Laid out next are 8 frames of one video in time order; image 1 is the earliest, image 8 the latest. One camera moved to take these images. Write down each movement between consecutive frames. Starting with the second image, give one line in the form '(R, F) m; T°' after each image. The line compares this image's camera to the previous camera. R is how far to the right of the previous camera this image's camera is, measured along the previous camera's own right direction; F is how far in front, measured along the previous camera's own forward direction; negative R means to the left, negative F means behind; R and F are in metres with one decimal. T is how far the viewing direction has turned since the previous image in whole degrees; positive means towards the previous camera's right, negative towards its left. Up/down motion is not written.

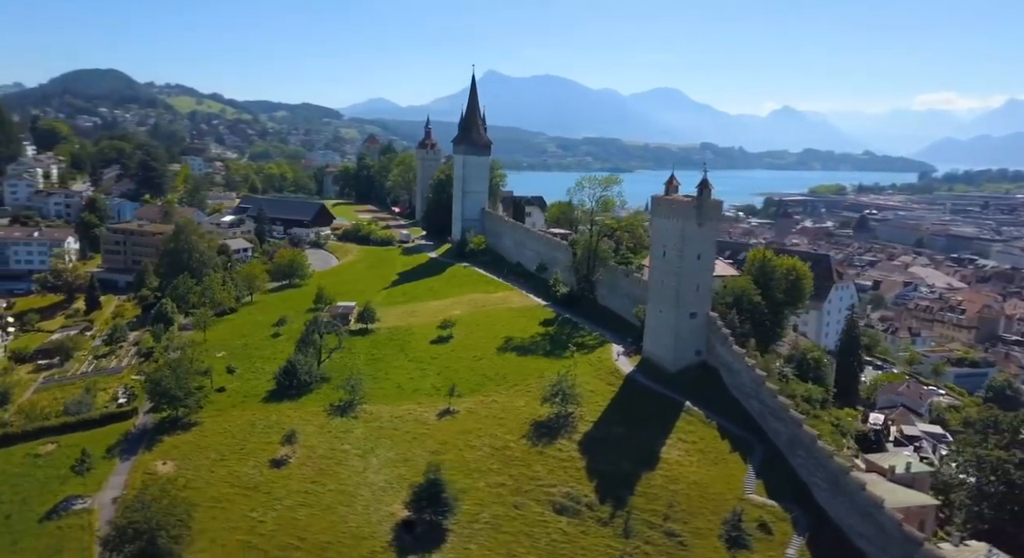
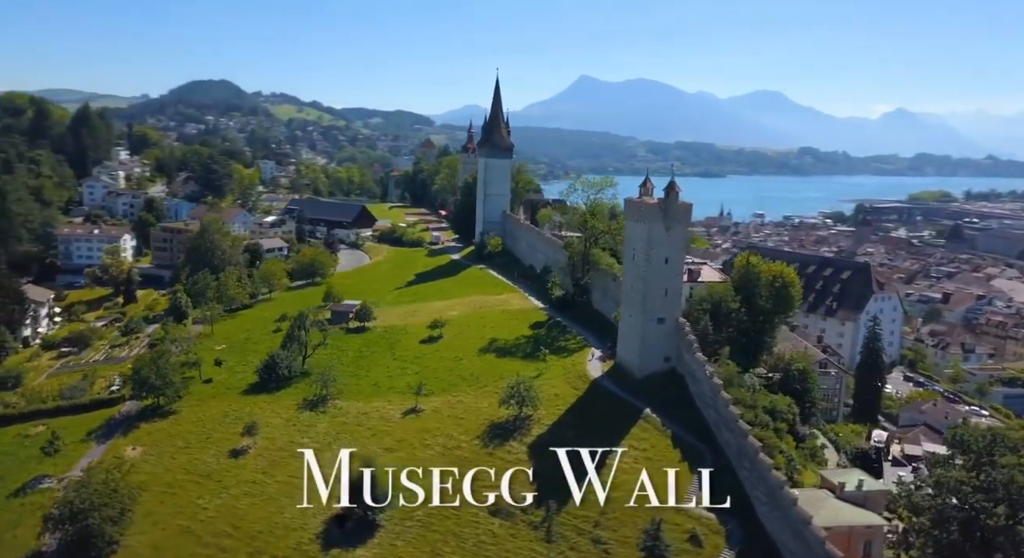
(+4.3, +0.4) m; -6°
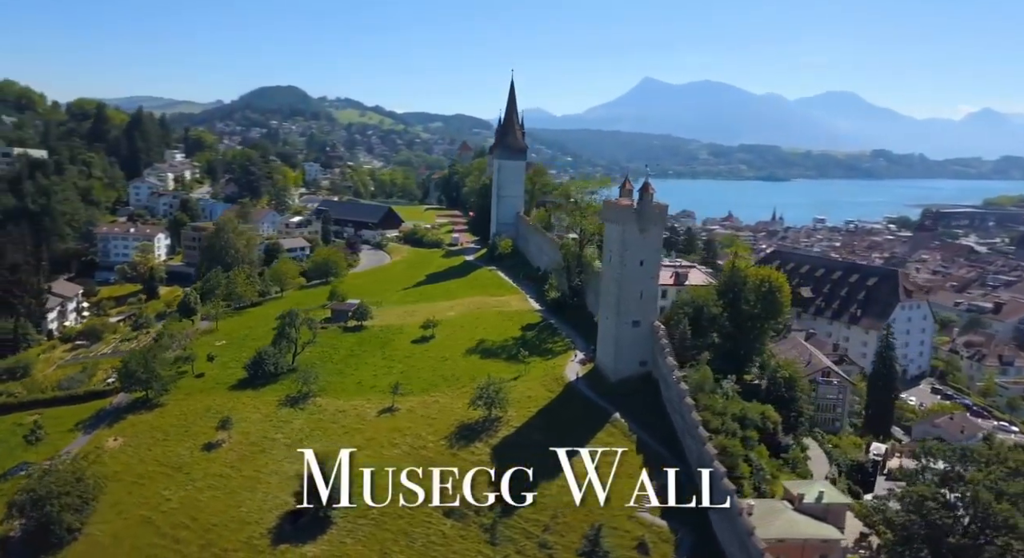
(+2.9, +0.4) m; -4°
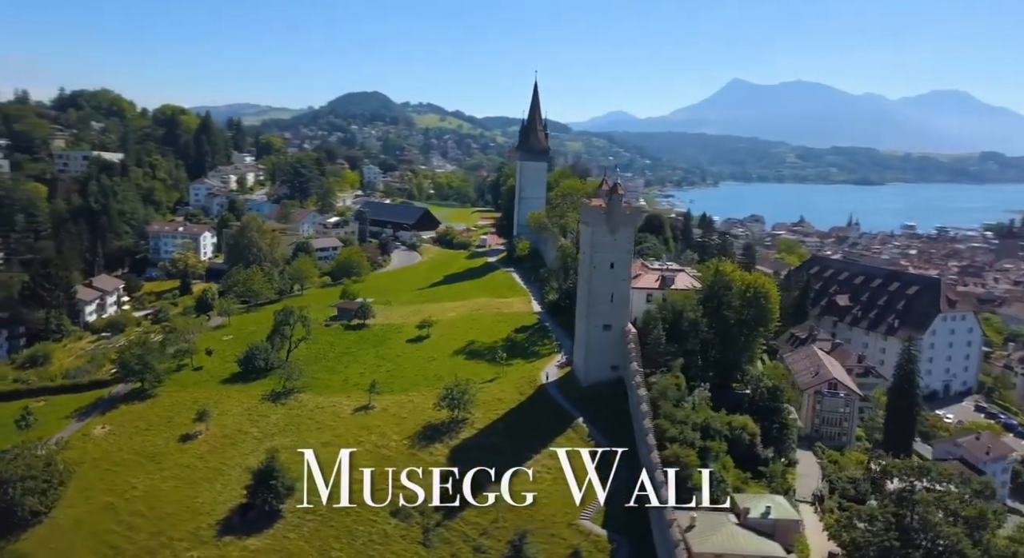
(+3.6, +0.6) m; -5°
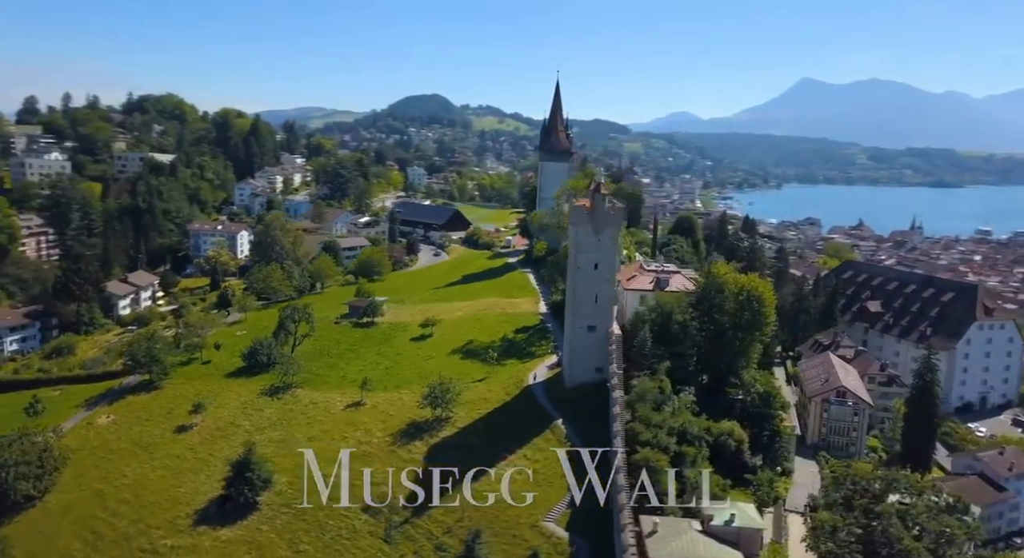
(+2.4, +0.2) m; -4°
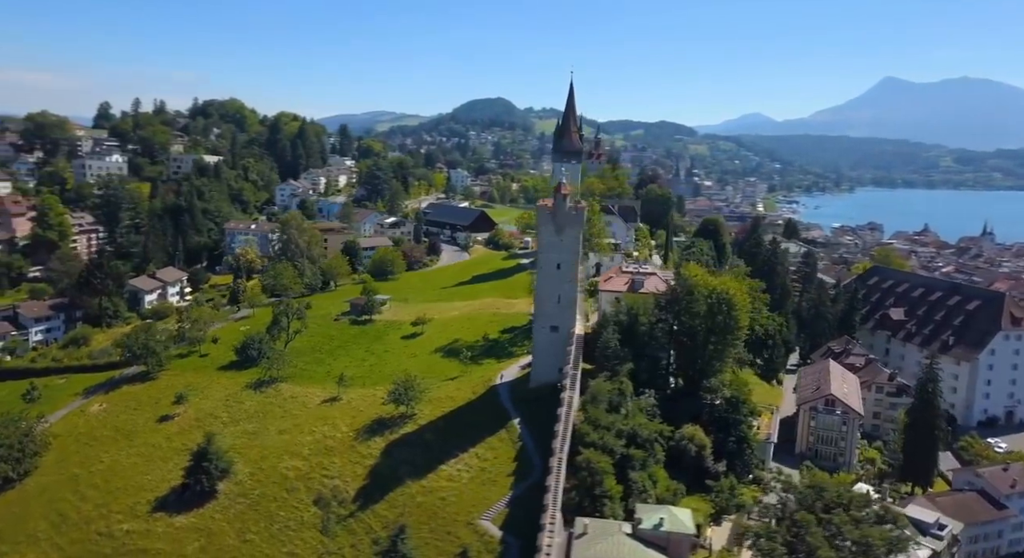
(+3.2, +0.1) m; -4°
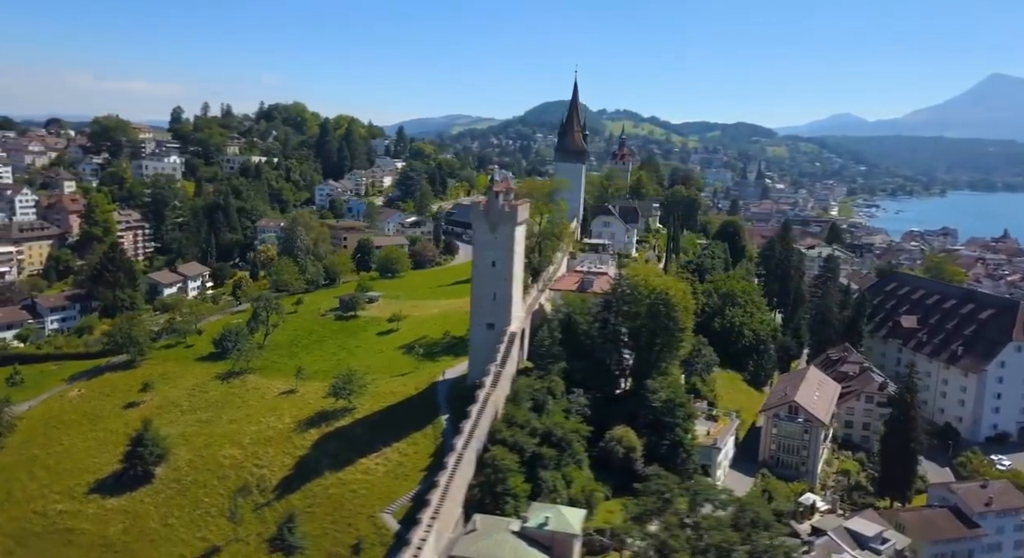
(+4.4, +0.1) m; -4°
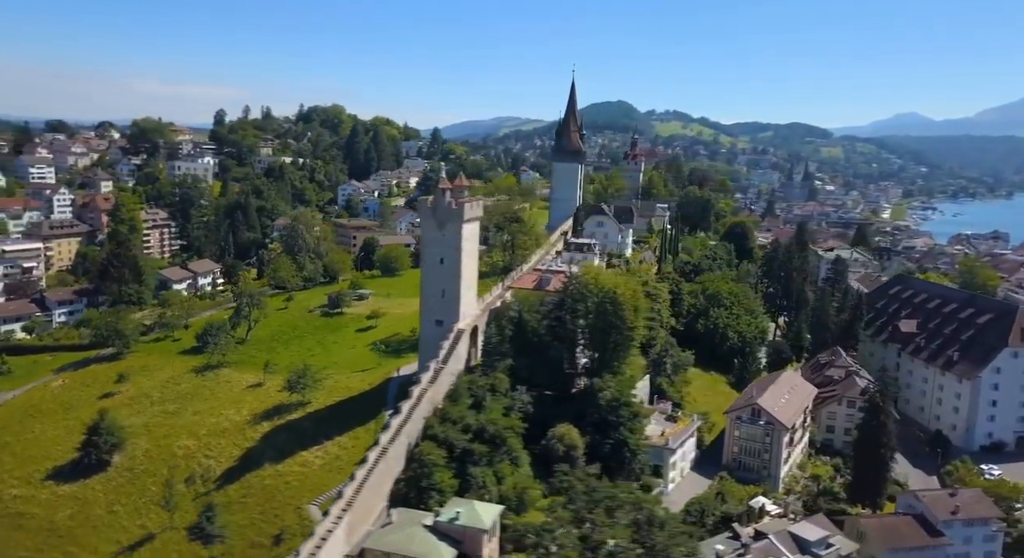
(+3.2, -0.1) m; -3°
